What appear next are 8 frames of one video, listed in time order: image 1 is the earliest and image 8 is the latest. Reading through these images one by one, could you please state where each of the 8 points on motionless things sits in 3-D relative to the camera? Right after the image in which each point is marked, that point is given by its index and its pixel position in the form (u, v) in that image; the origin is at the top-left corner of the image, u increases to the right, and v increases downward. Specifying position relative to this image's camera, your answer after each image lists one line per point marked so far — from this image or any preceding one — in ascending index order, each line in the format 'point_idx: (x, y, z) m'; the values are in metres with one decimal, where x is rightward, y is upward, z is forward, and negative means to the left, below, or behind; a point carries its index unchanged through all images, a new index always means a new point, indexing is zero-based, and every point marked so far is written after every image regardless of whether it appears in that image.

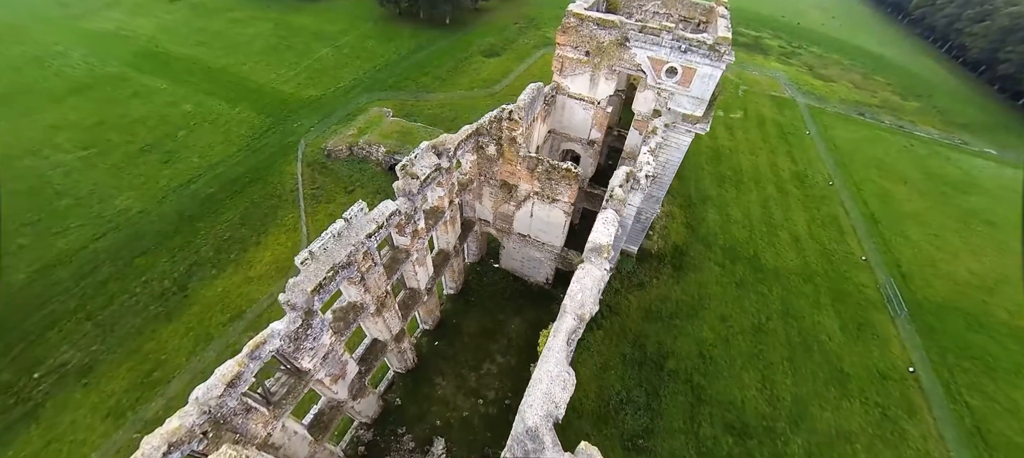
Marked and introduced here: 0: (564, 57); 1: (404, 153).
0: (+1.4, +4.9, +11.0) m
1: (-5.1, +3.6, +18.6) m
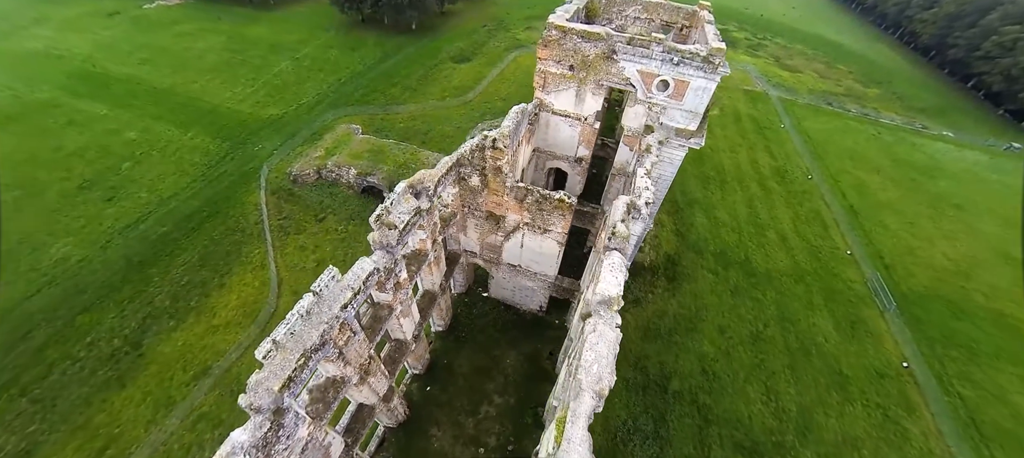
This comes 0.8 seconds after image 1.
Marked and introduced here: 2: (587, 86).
0: (+0.9, +4.1, +10.2) m
1: (-6.0, +2.5, +17.5) m
2: (+1.9, +3.7, +10.1) m
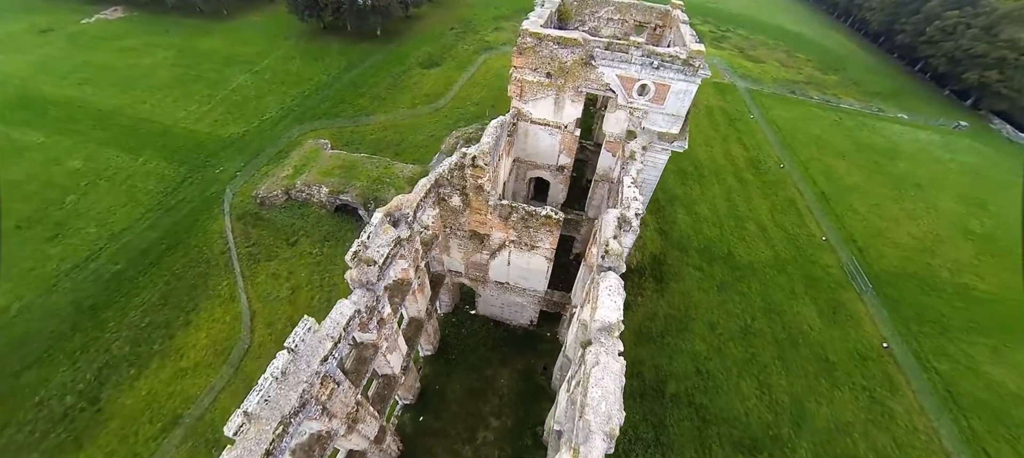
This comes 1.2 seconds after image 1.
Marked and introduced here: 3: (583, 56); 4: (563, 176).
0: (+0.3, +3.7, +9.8) m
1: (-6.9, +1.6, +16.7) m
2: (+1.3, +3.4, +9.8) m
3: (+1.6, +4.0, +9.2) m
4: (+1.5, +1.6, +11.7) m
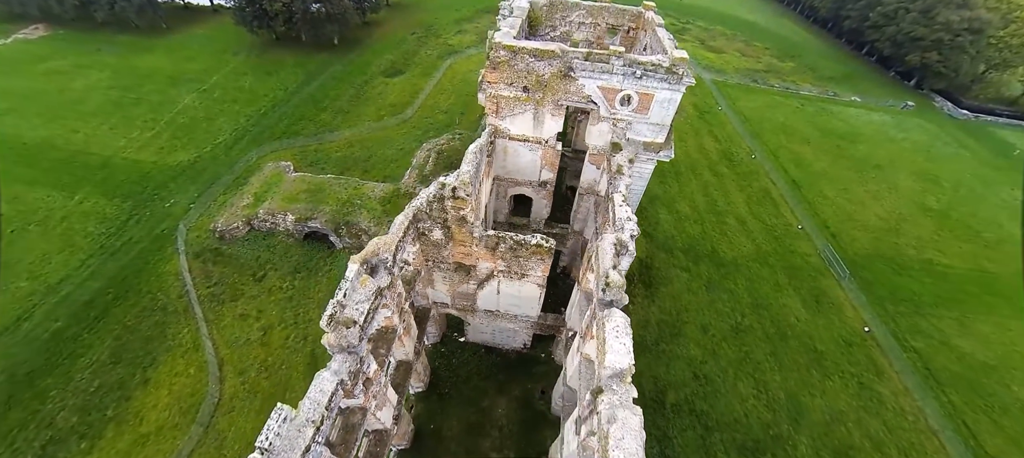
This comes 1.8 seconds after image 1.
0: (-0.3, +3.1, +9.2) m
1: (-7.7, +0.5, +15.6) m
2: (+0.8, +2.9, +9.3) m
3: (+1.1, +3.5, +8.6) m
4: (+0.9, +1.1, +11.2) m
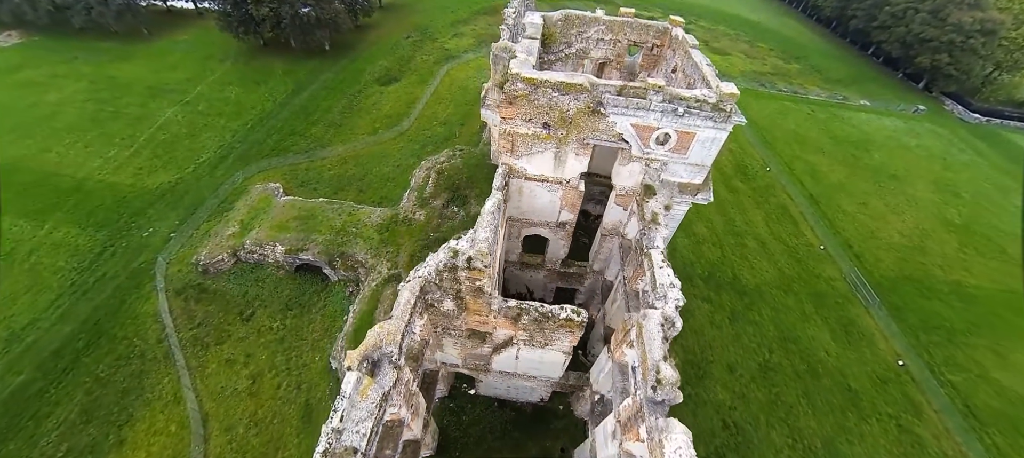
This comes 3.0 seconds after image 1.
0: (+0.1, +2.0, +8.0) m
1: (-7.4, -0.7, +14.4) m
2: (+1.1, +1.7, +8.1) m
3: (+1.5, +2.4, +7.5) m
4: (+1.3, -0.1, +10.0) m
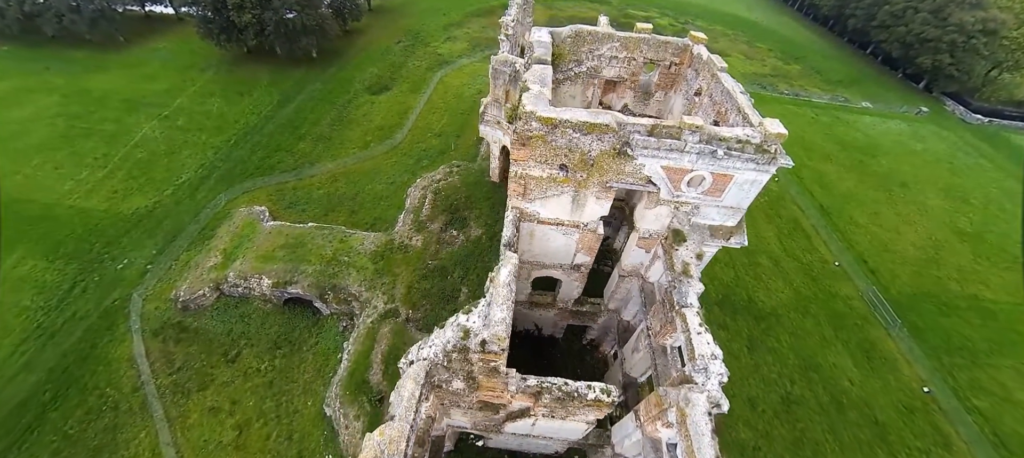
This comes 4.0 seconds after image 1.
0: (+0.3, +1.0, +7.1) m
1: (-7.2, -1.7, +13.3) m
2: (+1.4, +0.7, +7.1) m
3: (+1.7, +1.4, +6.5) m
4: (+1.5, -1.0, +9.1) m
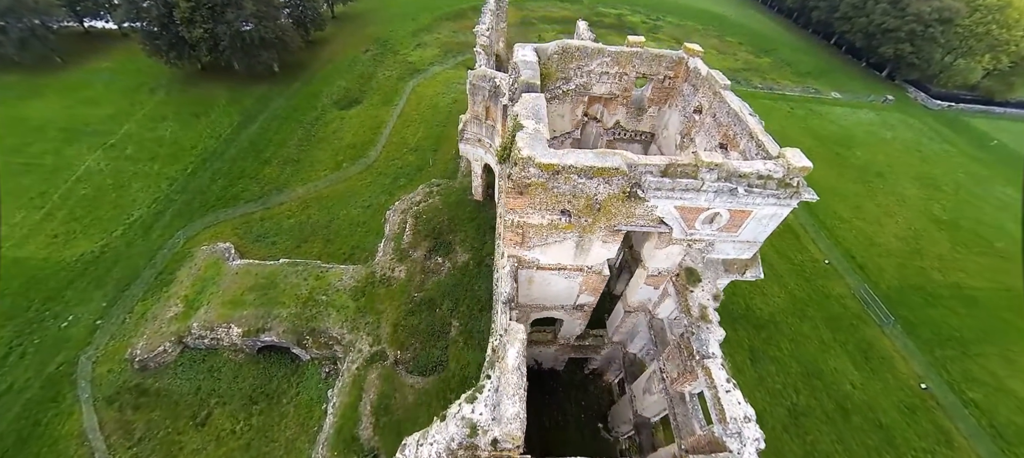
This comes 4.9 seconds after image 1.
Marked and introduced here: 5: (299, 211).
0: (+0.2, +0.1, +6.3) m
1: (-7.4, -3.0, +12.2) m
2: (+1.3, -0.1, +6.4) m
3: (+1.6, +0.6, +5.8) m
4: (+1.5, -1.8, +8.4) m
5: (-9.2, +0.8, +17.0) m
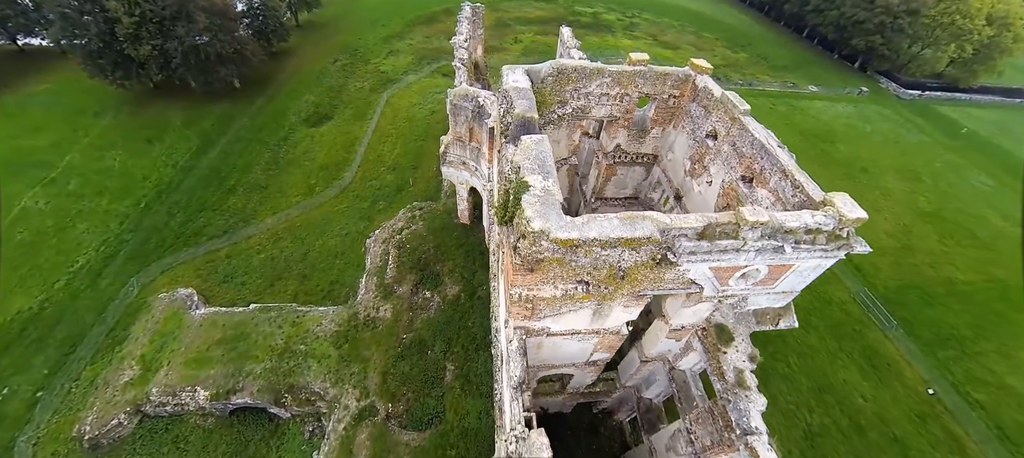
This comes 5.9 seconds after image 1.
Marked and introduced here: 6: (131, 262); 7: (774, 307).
0: (+0.3, -0.8, +5.3) m
1: (-7.4, -4.3, +10.9) m
2: (+1.4, -1.0, +5.5) m
3: (+1.7, -0.2, +4.9) m
4: (+1.6, -2.6, +7.5) m
5: (-9.6, -0.6, +15.6) m
6: (-14.2, -1.1, +14.6) m
7: (+4.2, -1.2, +6.3) m
